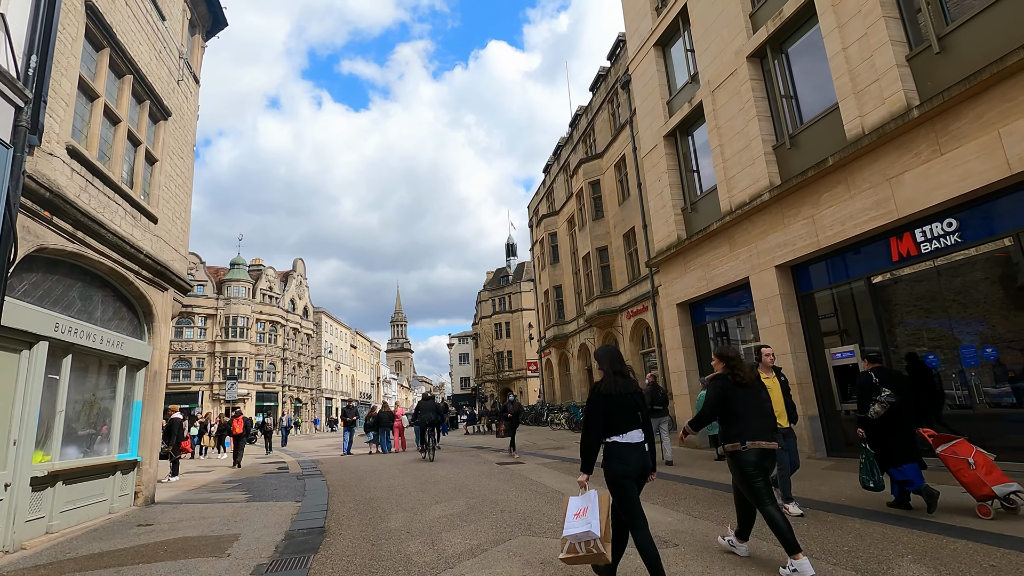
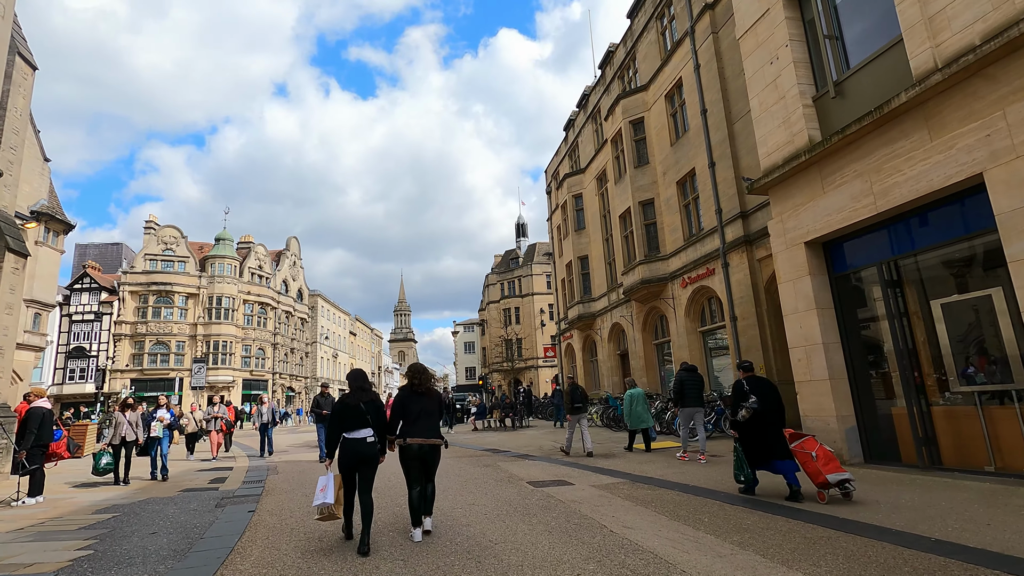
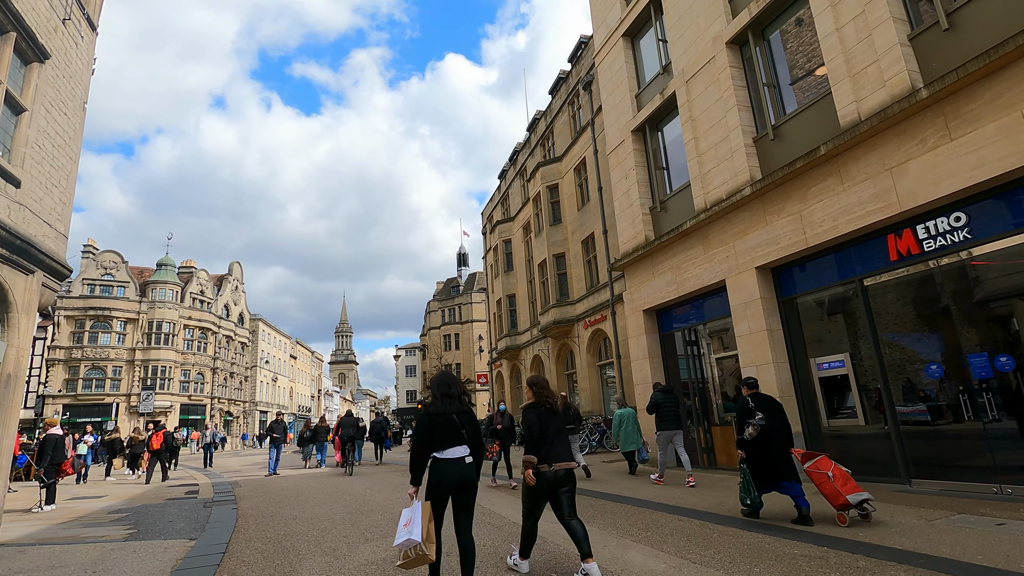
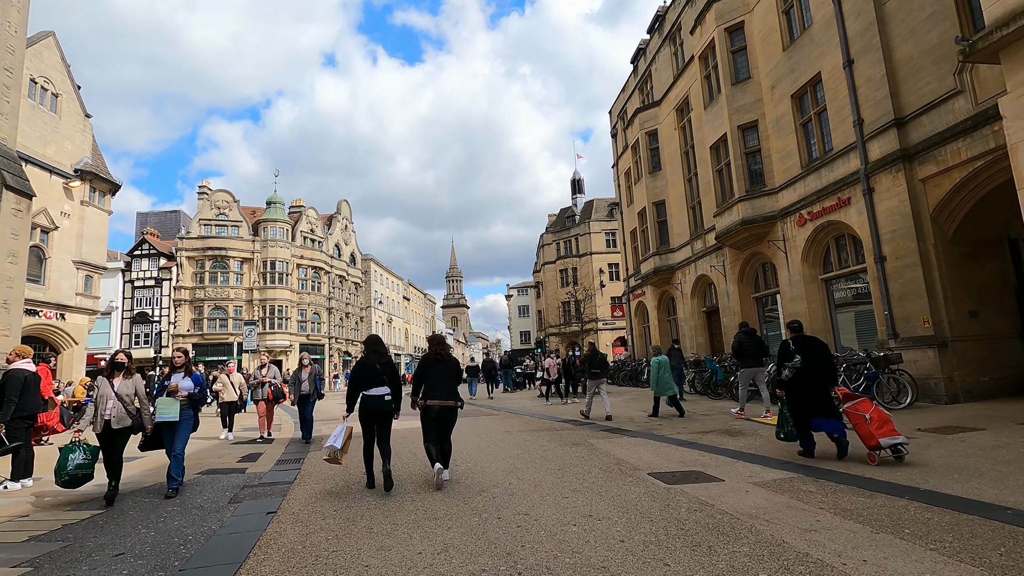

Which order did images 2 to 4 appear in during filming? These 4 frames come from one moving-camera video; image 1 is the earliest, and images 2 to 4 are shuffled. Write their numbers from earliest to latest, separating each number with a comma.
3, 2, 4
